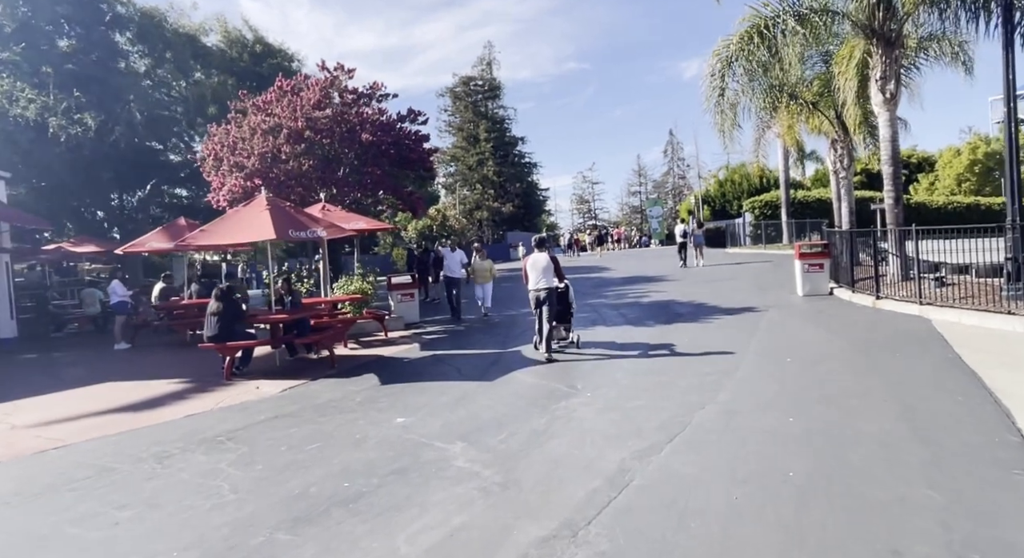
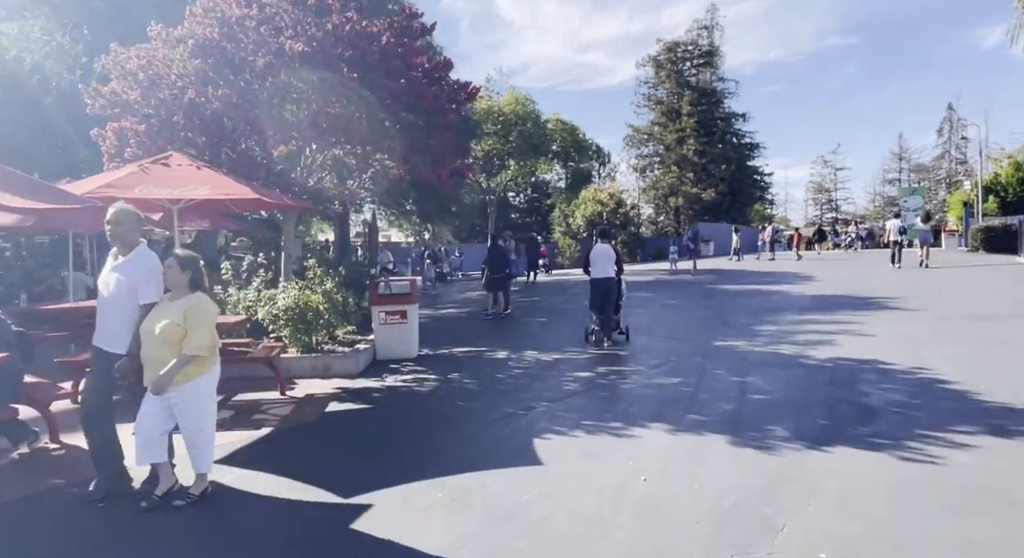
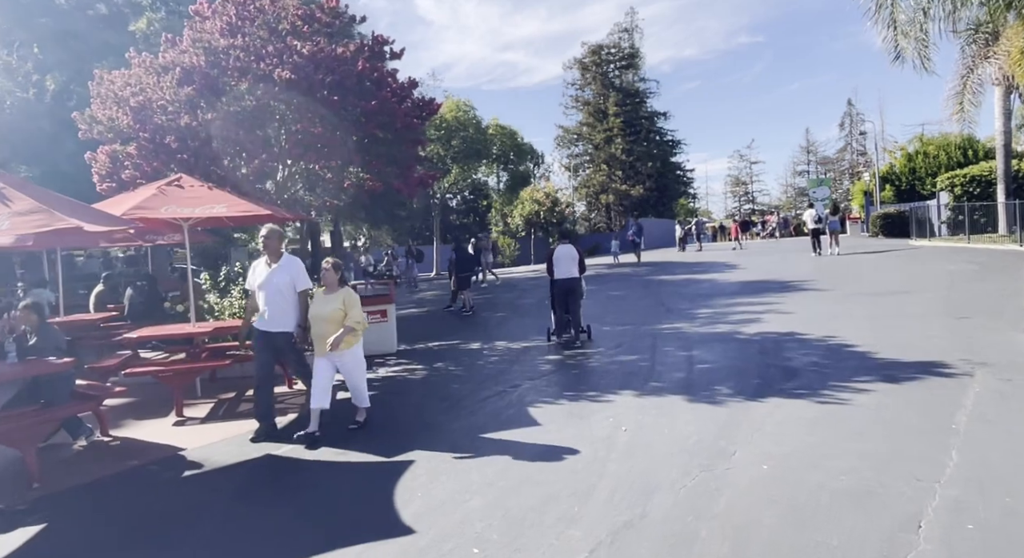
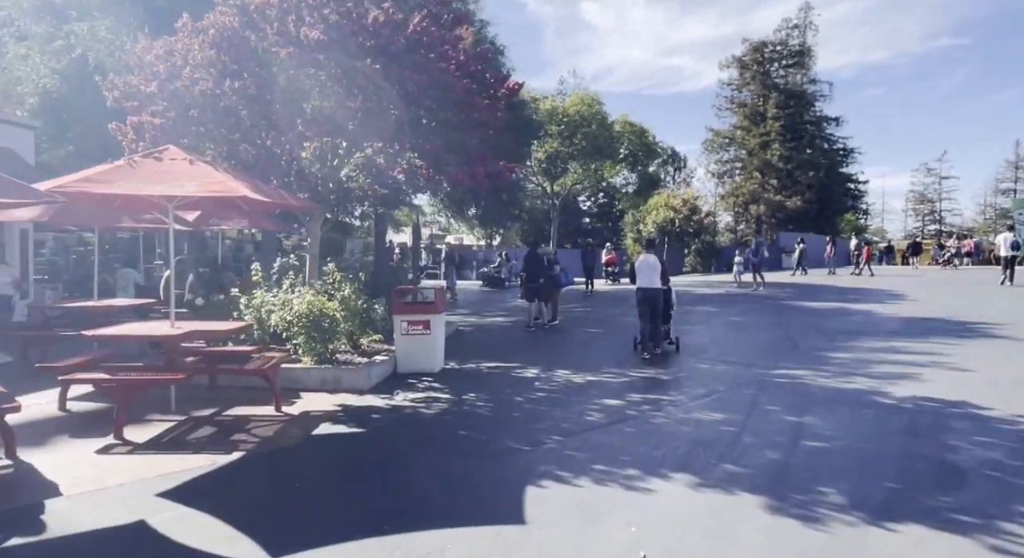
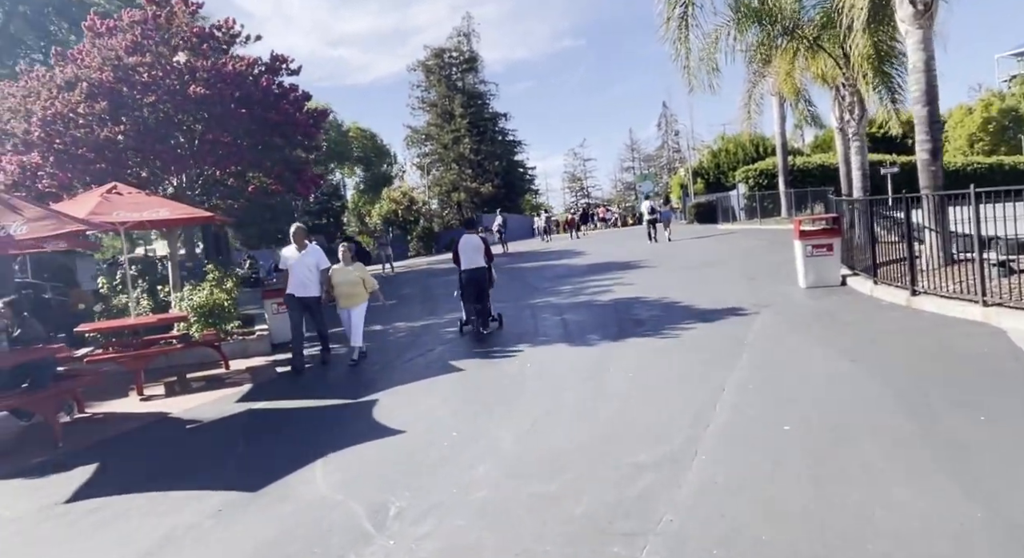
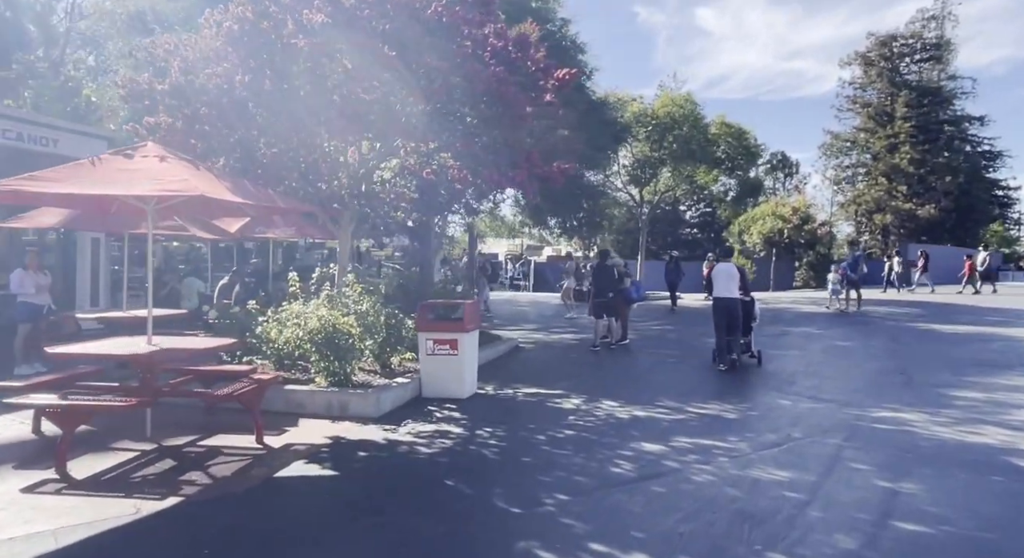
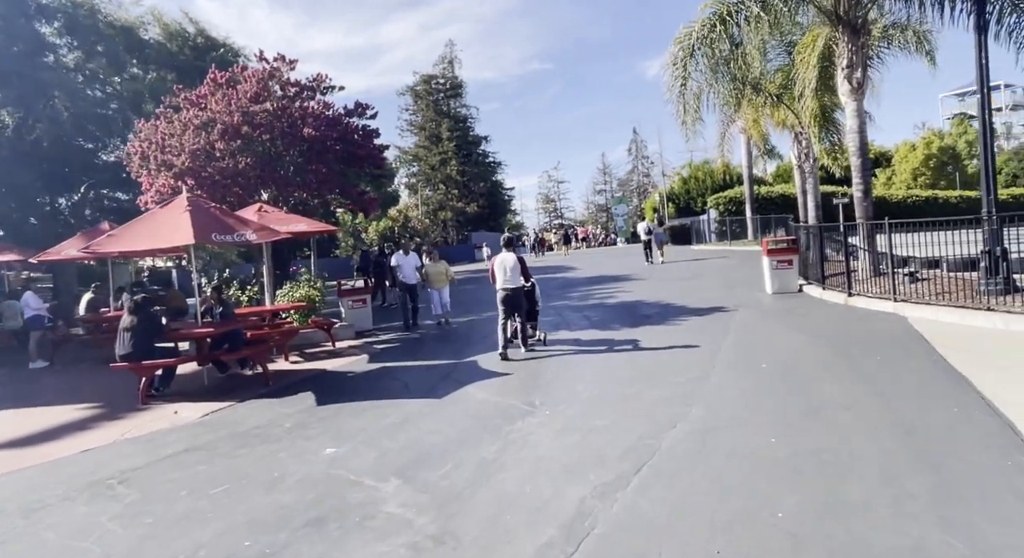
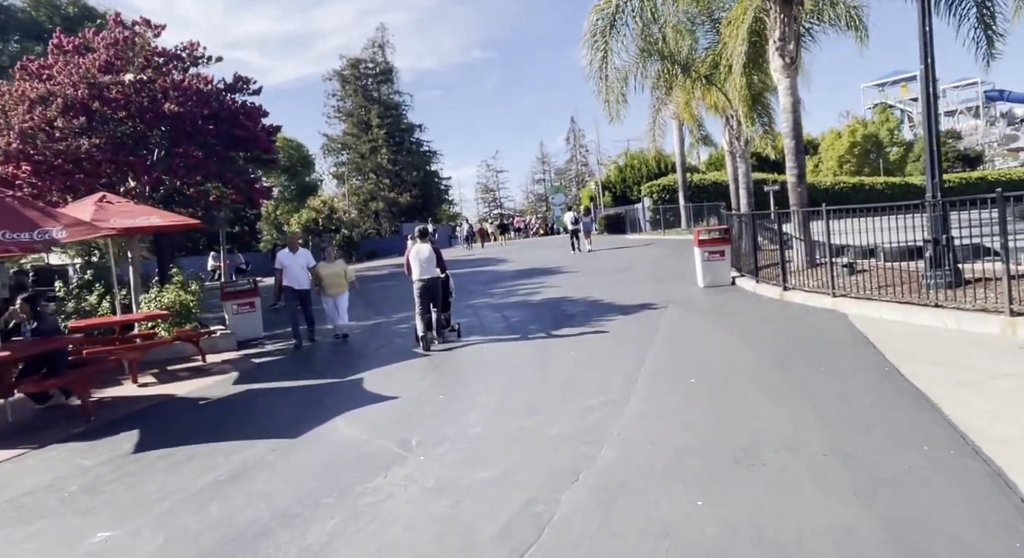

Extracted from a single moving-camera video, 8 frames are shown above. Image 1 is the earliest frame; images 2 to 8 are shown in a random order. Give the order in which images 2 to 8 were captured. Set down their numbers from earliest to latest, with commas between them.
7, 8, 5, 3, 2, 4, 6
